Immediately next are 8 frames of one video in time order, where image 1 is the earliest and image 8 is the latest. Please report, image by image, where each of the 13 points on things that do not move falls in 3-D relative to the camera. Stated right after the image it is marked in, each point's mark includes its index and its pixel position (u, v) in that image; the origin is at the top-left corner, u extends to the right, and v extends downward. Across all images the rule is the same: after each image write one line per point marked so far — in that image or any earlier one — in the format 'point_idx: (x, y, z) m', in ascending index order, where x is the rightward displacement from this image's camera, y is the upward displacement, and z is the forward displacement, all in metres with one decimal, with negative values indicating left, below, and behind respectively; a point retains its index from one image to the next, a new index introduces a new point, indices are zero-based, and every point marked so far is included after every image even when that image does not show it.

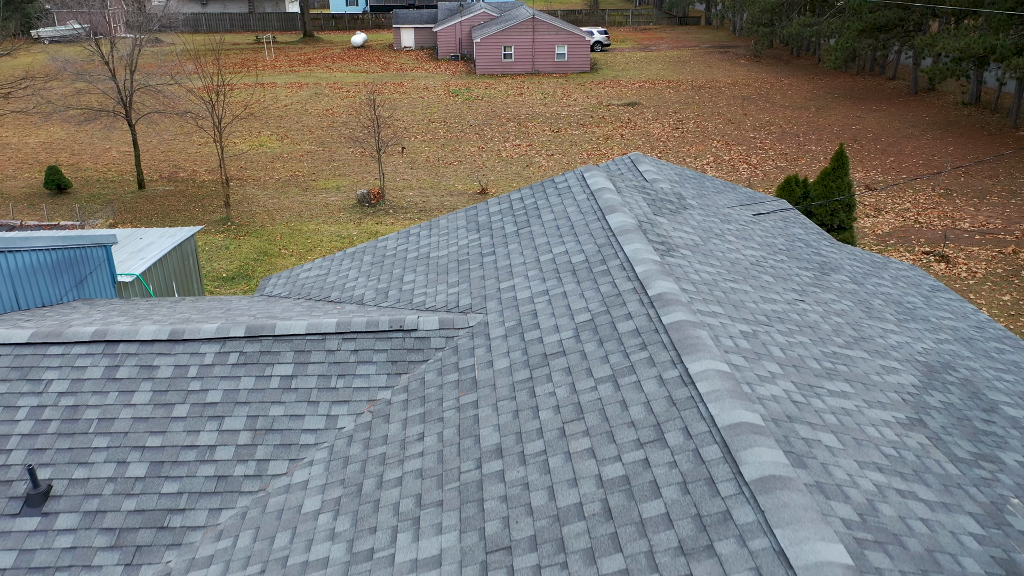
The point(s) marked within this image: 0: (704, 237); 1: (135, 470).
0: (+2.0, +0.5, +8.5) m
1: (-2.7, -1.3, +6.0) m
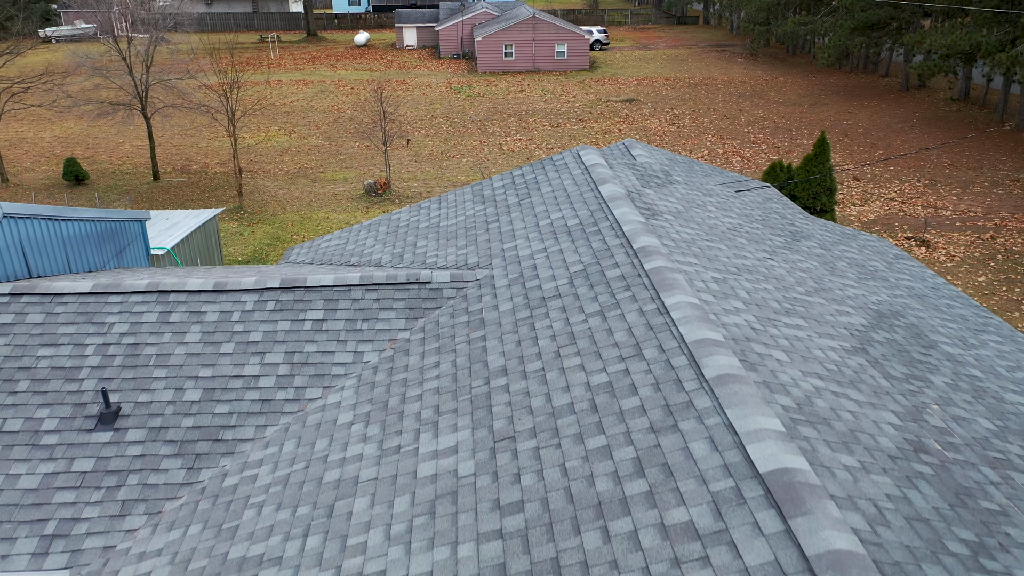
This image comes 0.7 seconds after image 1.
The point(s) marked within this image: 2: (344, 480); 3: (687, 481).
0: (+2.0, +0.9, +9.5) m
1: (-2.7, -0.9, +6.9) m
2: (-1.1, -1.3, +5.6) m
3: (+0.9, -1.0, +4.4) m
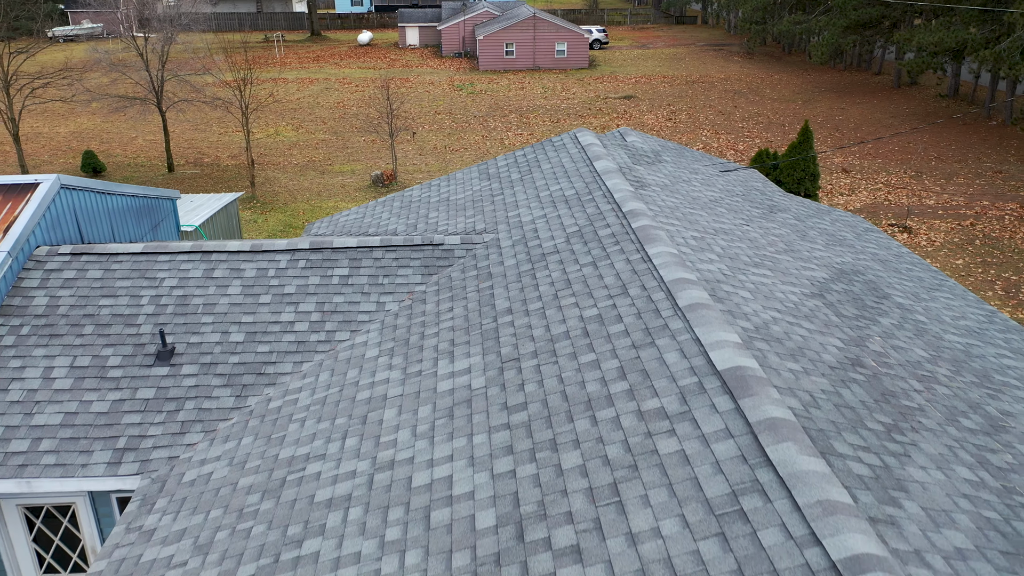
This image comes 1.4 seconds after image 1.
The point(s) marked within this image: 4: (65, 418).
0: (+2.0, +1.4, +10.4) m
1: (-2.7, -0.5, +7.9) m
2: (-1.1, -0.9, +6.6) m
3: (+1.0, -0.6, +5.4) m
4: (-3.9, -1.1, +7.1) m
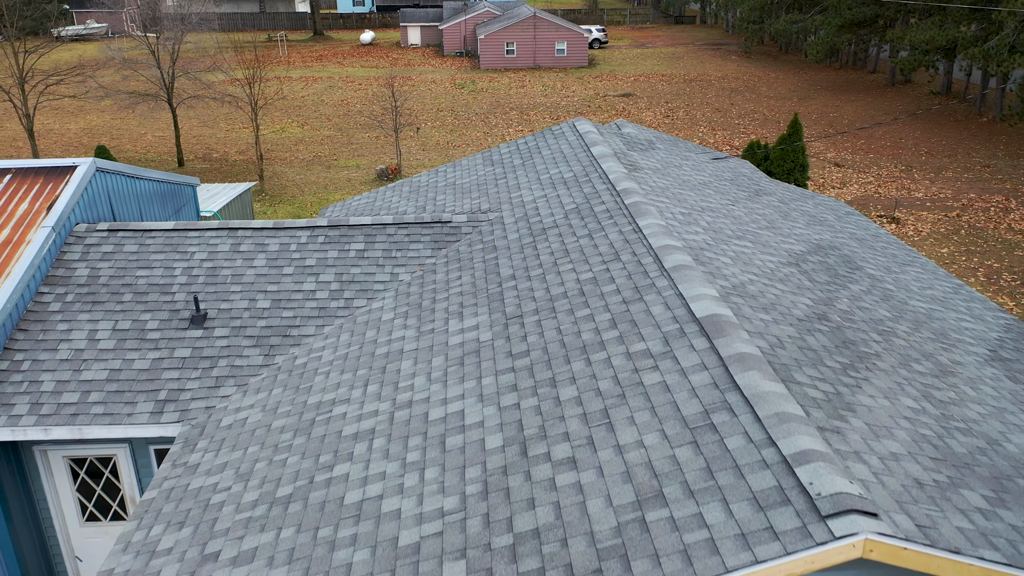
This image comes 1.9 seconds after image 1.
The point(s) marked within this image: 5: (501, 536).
0: (+2.1, +1.7, +11.2) m
1: (-2.6, -0.2, +8.7) m
2: (-1.1, -0.6, +7.4) m
3: (+1.0, -0.3, +6.1) m
4: (-3.8, -0.8, +7.9) m
5: (-0.1, -1.4, +4.6) m
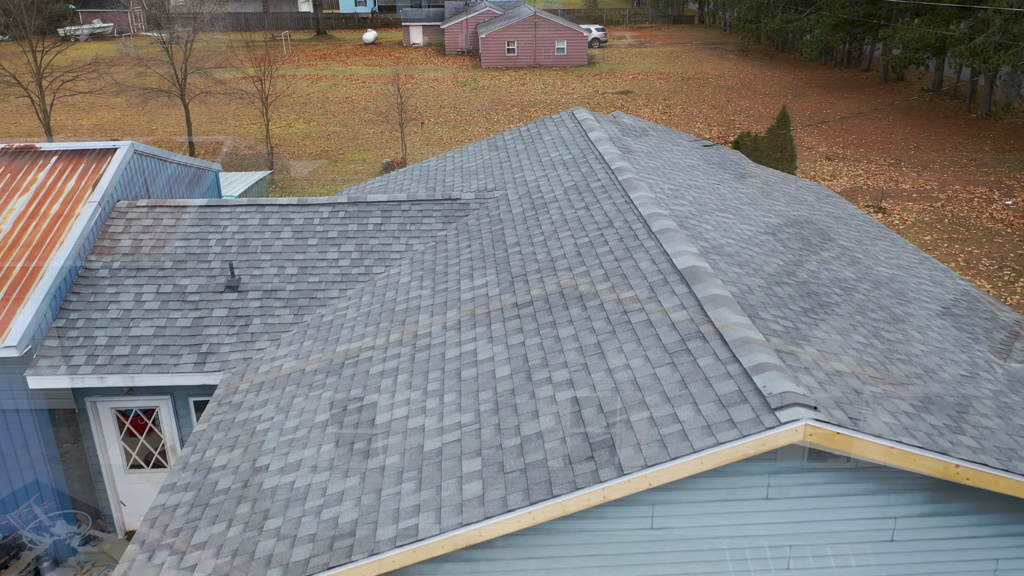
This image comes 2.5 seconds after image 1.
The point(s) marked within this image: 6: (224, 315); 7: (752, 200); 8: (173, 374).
0: (+2.1, +2.0, +12.1) m
1: (-2.6, +0.2, +9.6) m
2: (-1.0, -0.2, +8.3) m
3: (+1.0, +0.1, +7.0) m
4: (-3.8, -0.4, +8.8) m
5: (0.0, -1.0, +5.5) m
6: (-3.1, -0.3, +9.0) m
7: (+3.1, +1.2, +10.8) m
8: (-3.4, -0.9, +8.2) m
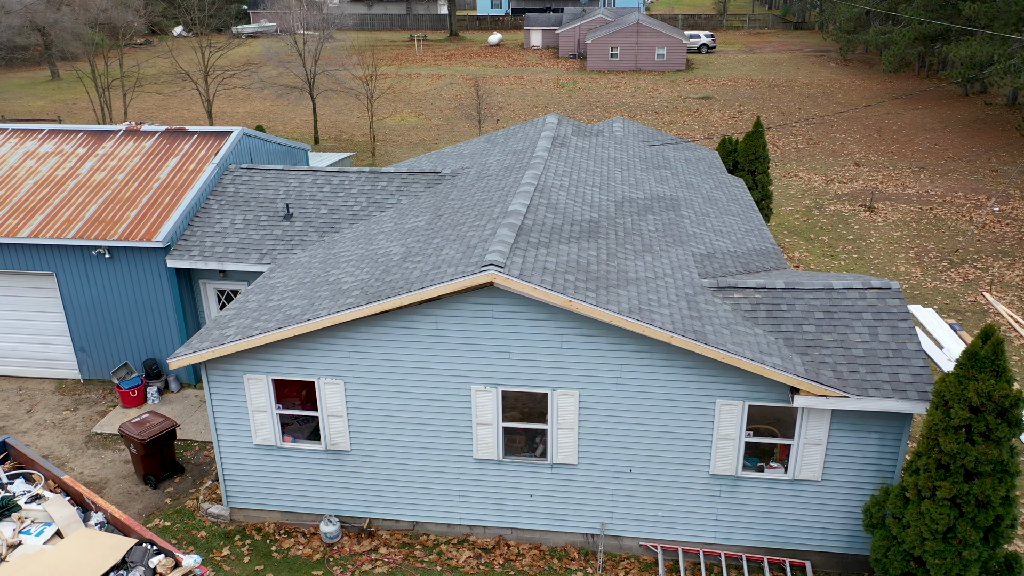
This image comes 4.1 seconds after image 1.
0: (+1.8, +2.2, +12.4) m
1: (-3.1, +0.5, +10.3) m
2: (-1.7, +0.1, +8.9) m
3: (+0.3, +0.3, +7.4) m
4: (-4.4, -0.1, +9.6) m
5: (-0.9, -0.8, +6.0) m
6: (-3.7, 0.0, +9.7) m
7: (+2.7, +1.3, +11.1) m
8: (-4.0, -0.5, +9.0) m
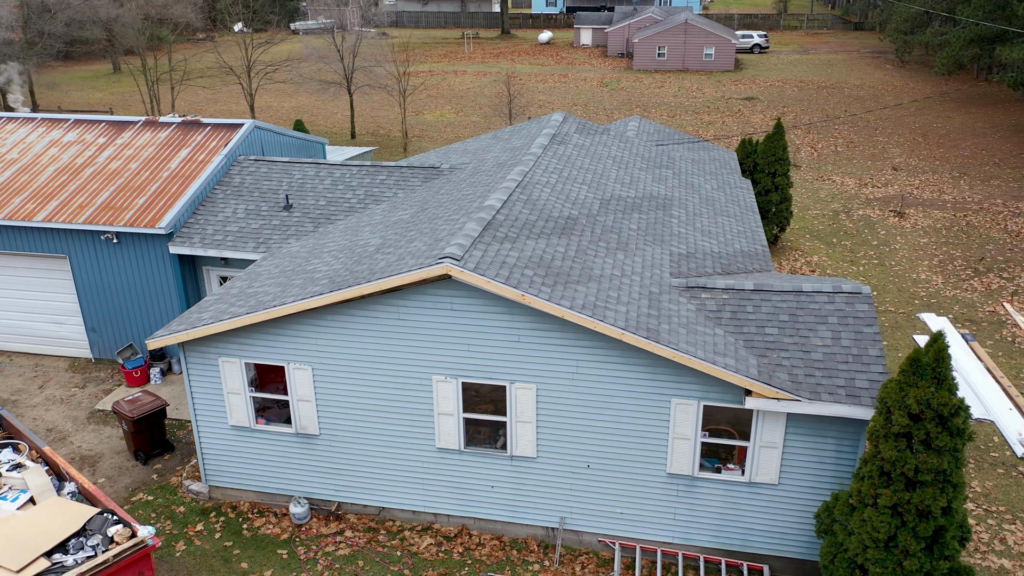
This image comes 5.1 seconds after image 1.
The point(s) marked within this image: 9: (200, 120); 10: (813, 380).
0: (+1.7, +2.2, +12.4) m
1: (-3.5, +0.7, +10.6) m
2: (-2.2, +0.2, +9.1) m
3: (-0.3, +0.3, +7.6) m
4: (-4.8, +0.1, +10.0) m
5: (-1.6, -0.7, +6.2) m
6: (-4.1, +0.2, +10.1) m
7: (+2.4, +1.3, +11.0) m
8: (-4.5, -0.3, +9.5) m
9: (-6.0, +3.2, +15.9) m
10: (+3.2, -1.0, +8.8) m
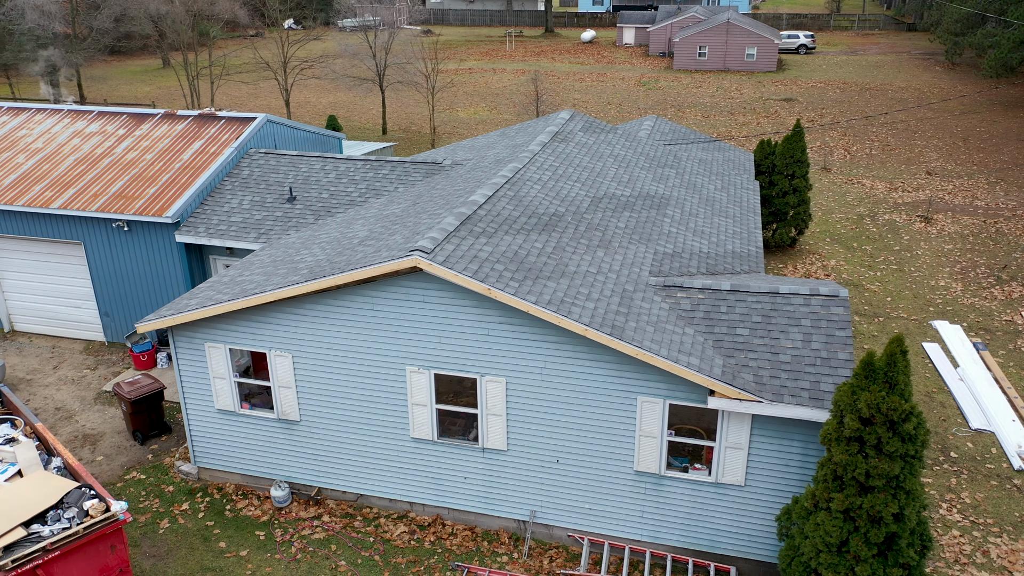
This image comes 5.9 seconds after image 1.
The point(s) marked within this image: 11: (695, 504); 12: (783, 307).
0: (+1.6, +2.2, +12.5) m
1: (-3.7, +0.8, +11.0) m
2: (-2.5, +0.3, +9.4) m
3: (-0.7, +0.4, +7.7) m
4: (-5.1, +0.3, +10.4) m
5: (-2.2, -0.6, +6.4) m
6: (-4.4, +0.4, +10.5) m
7: (+2.2, +1.3, +11.0) m
8: (-4.8, -0.1, +9.9) m
9: (-5.9, +3.5, +16.4) m
10: (+2.8, -1.0, +8.7) m
11: (+2.1, -2.5, +9.6) m
12: (+3.2, -0.2, +9.7) m
